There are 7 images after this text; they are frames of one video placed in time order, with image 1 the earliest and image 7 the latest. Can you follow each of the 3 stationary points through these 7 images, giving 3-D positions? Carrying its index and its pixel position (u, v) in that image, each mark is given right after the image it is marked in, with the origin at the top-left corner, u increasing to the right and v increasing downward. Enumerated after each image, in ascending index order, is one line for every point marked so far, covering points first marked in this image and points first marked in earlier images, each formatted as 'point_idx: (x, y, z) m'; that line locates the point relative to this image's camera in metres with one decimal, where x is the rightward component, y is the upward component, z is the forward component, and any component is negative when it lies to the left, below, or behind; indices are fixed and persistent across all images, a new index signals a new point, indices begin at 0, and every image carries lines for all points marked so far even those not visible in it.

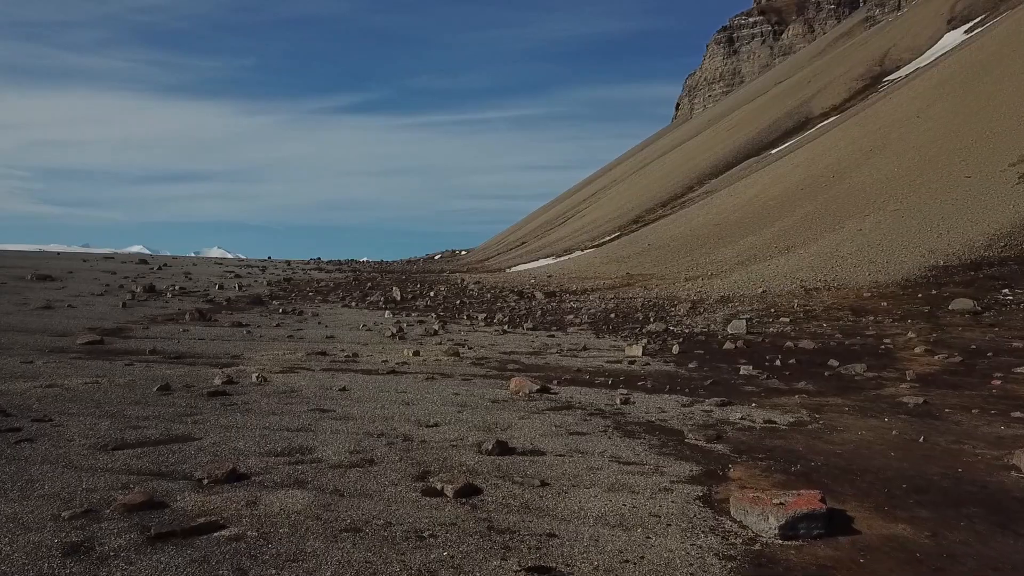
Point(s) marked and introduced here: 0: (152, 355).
0: (-8.0, -1.5, +19.8) m
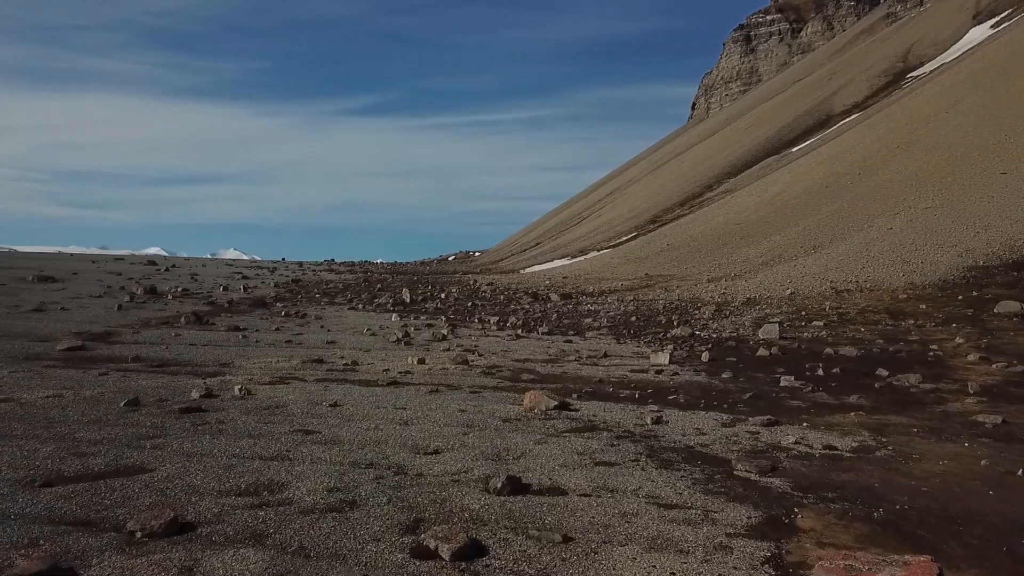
0: (-7.7, -1.5, +18.1) m
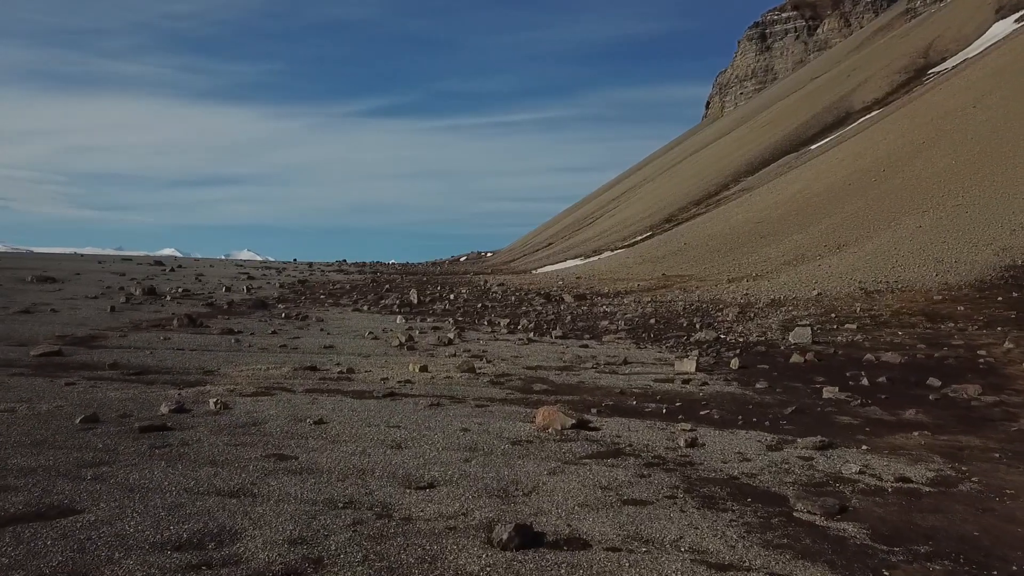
0: (-7.5, -1.6, +16.5) m
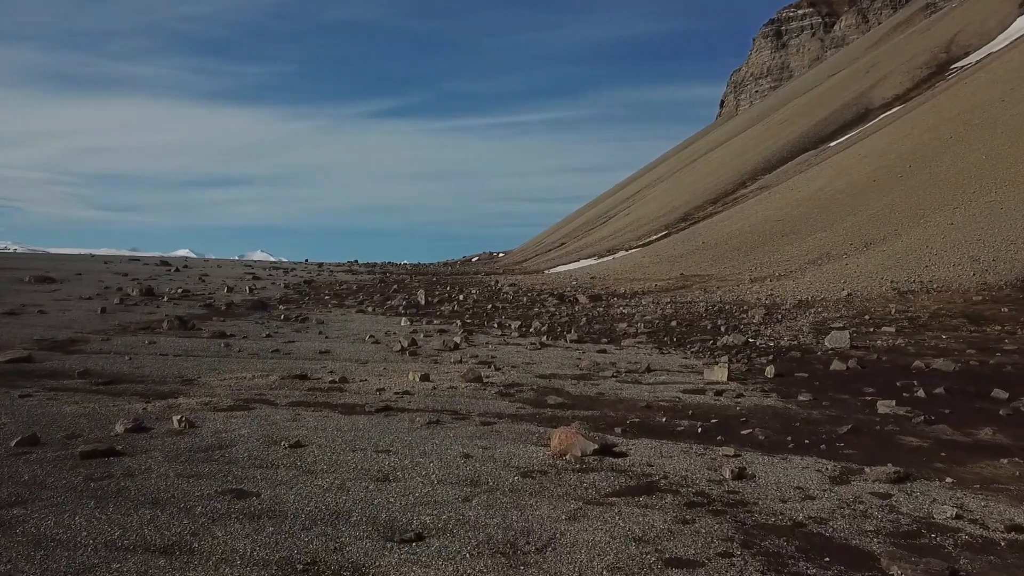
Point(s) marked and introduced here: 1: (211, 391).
0: (-7.3, -1.5, +14.9) m
1: (-4.8, -1.6, +14.2) m
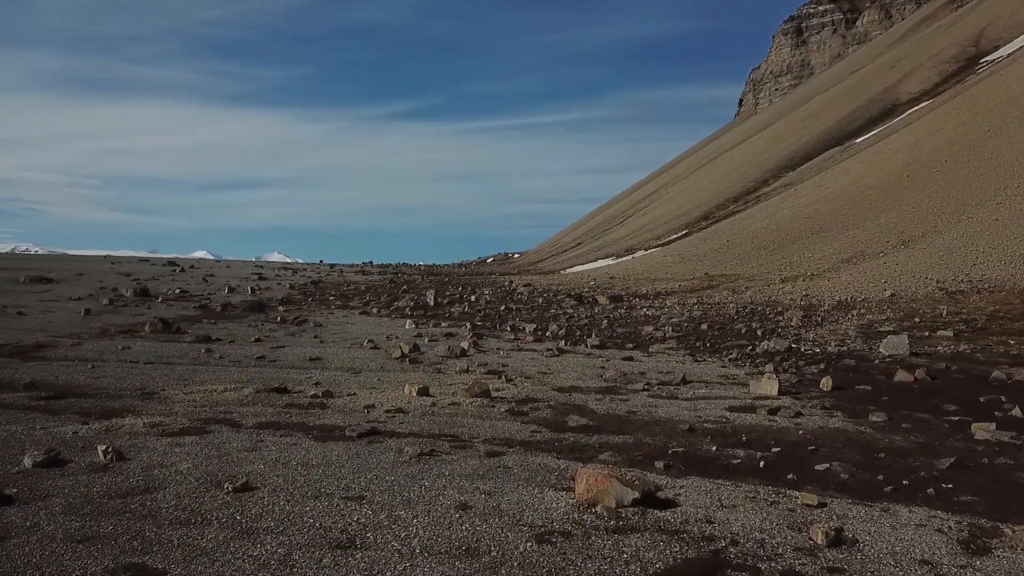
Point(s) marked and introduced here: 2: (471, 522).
0: (-7.1, -1.5, +12.7) m
1: (-4.6, -1.6, +12.0) m
2: (-0.3, -1.7, +6.6) m
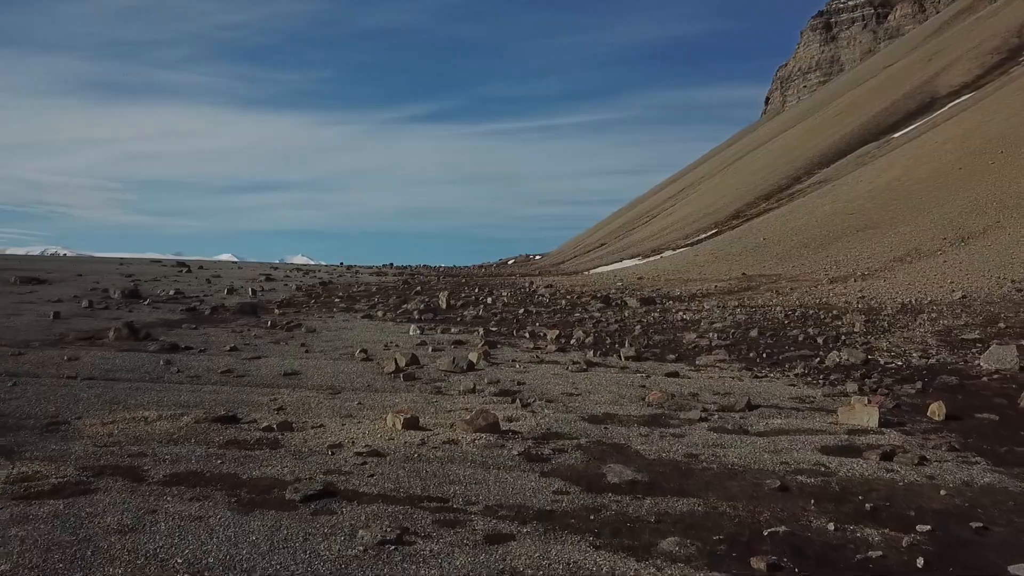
0: (-6.9, -1.5, +9.7) m
1: (-4.5, -1.6, +8.9) m
2: (-0.3, -1.7, +3.4) m
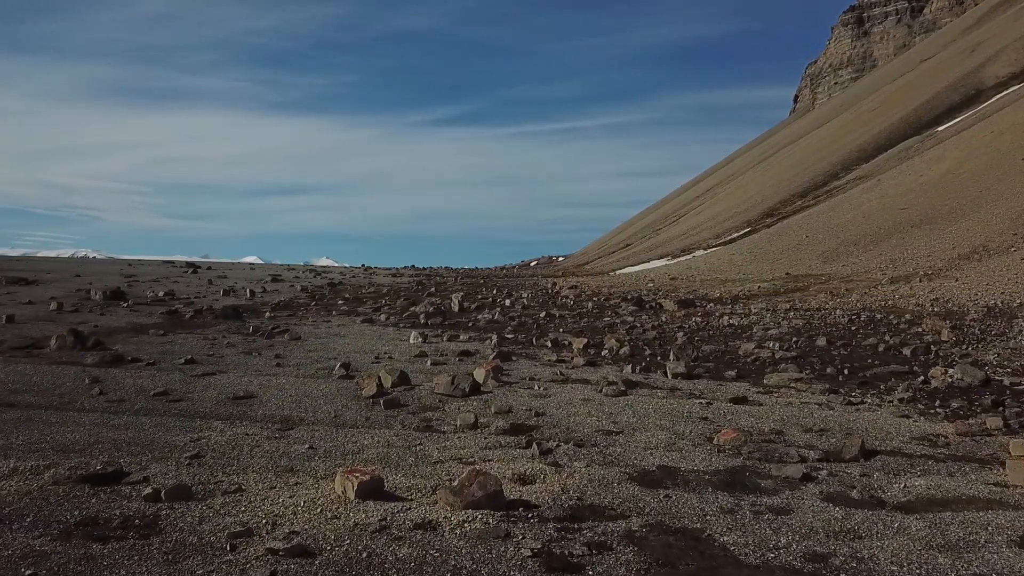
0: (-6.8, -1.5, +6.5) m
1: (-4.4, -1.5, +5.7) m
2: (-0.4, -1.6, 0.0) m
